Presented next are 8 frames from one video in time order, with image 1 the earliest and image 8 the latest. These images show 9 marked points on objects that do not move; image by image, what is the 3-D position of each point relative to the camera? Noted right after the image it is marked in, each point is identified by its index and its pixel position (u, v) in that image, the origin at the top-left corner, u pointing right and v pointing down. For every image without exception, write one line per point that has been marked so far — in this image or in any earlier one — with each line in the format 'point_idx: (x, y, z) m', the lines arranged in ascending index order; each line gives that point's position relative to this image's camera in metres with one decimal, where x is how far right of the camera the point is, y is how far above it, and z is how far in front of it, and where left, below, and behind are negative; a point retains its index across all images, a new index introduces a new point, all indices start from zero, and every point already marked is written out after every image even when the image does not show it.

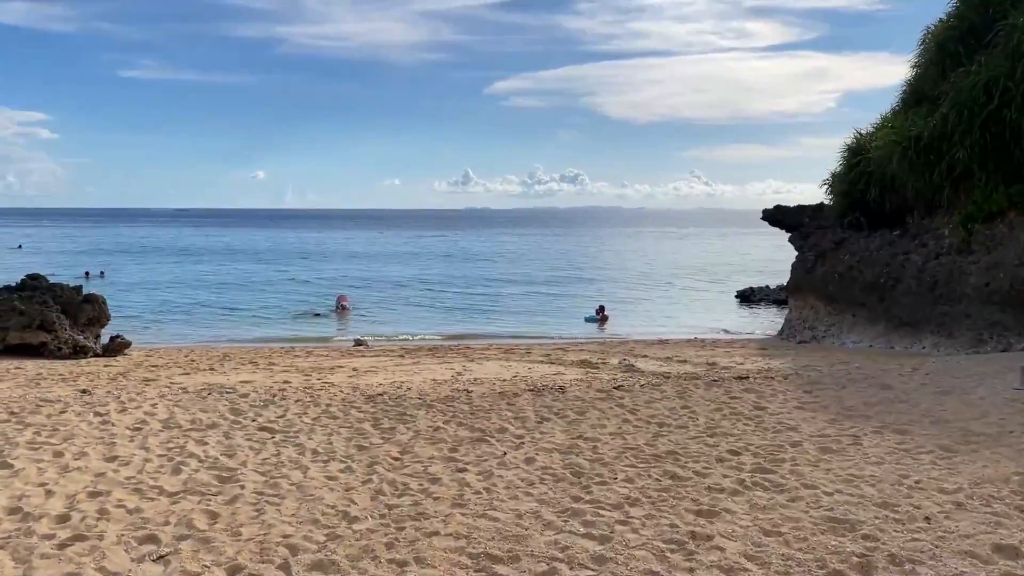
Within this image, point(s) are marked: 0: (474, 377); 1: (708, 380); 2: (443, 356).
0: (-0.5, -1.2, +11.6) m
1: (+2.5, -1.2, +10.9) m
2: (-1.3, -1.3, +15.9) m
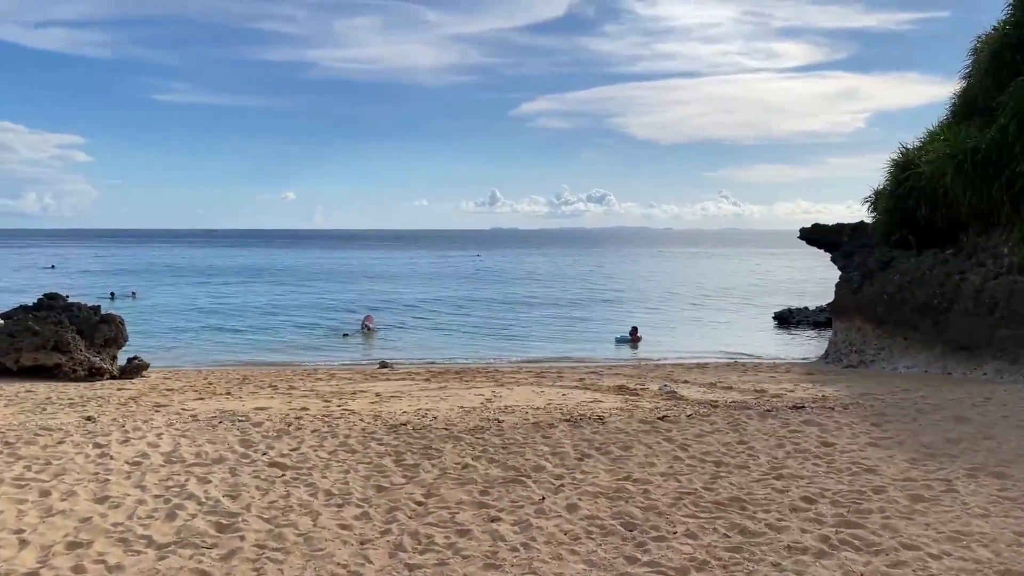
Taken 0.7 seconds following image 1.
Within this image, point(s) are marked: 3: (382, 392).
0: (-0.1, -1.5, +10.8) m
1: (+2.9, -1.4, +10.0) m
2: (-0.7, -1.7, +15.1) m
3: (-2.0, -1.6, +12.9) m
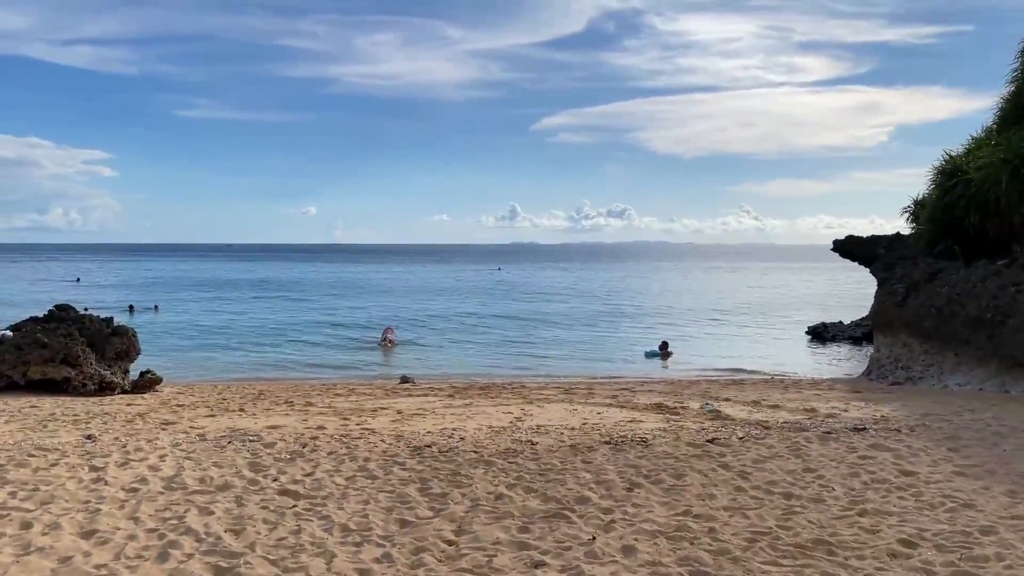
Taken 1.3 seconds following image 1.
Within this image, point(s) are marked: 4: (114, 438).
0: (+0.3, -1.6, +10.0) m
1: (+3.3, -1.5, +9.1) m
2: (-0.2, -1.8, +14.3) m
3: (-1.5, -1.7, +12.1) m
4: (-4.3, -1.6, +9.2) m
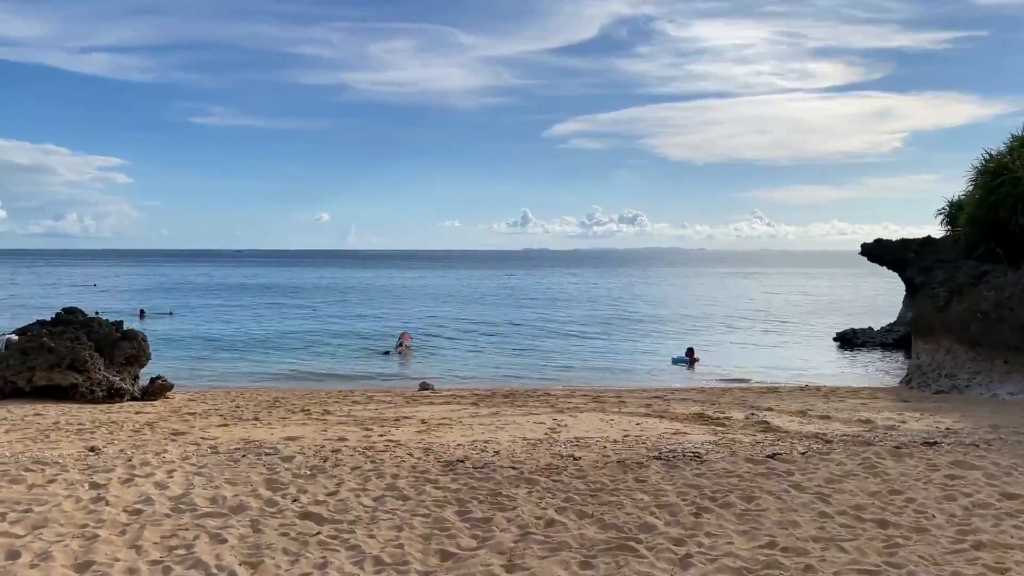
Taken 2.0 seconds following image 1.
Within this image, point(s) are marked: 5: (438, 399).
0: (+0.7, -1.6, +9.2) m
1: (+3.7, -1.5, +8.3) m
2: (+0.2, -1.9, +13.6) m
3: (-1.1, -1.7, +11.4) m
4: (-3.9, -1.6, +8.5) m
5: (-1.3, -2.0, +15.0) m
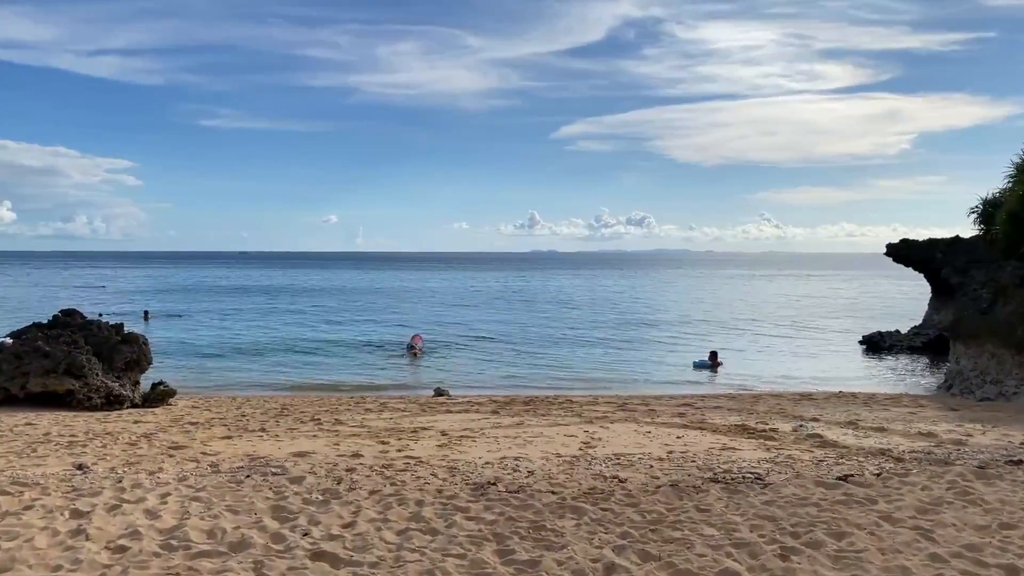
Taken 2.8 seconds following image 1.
0: (+1.0, -1.6, +8.4) m
1: (+4.0, -1.6, +7.4) m
2: (+0.6, -1.9, +12.7) m
3: (-0.8, -1.8, +10.5) m
4: (-3.6, -1.6, +7.6) m
5: (-0.9, -2.0, +14.1) m
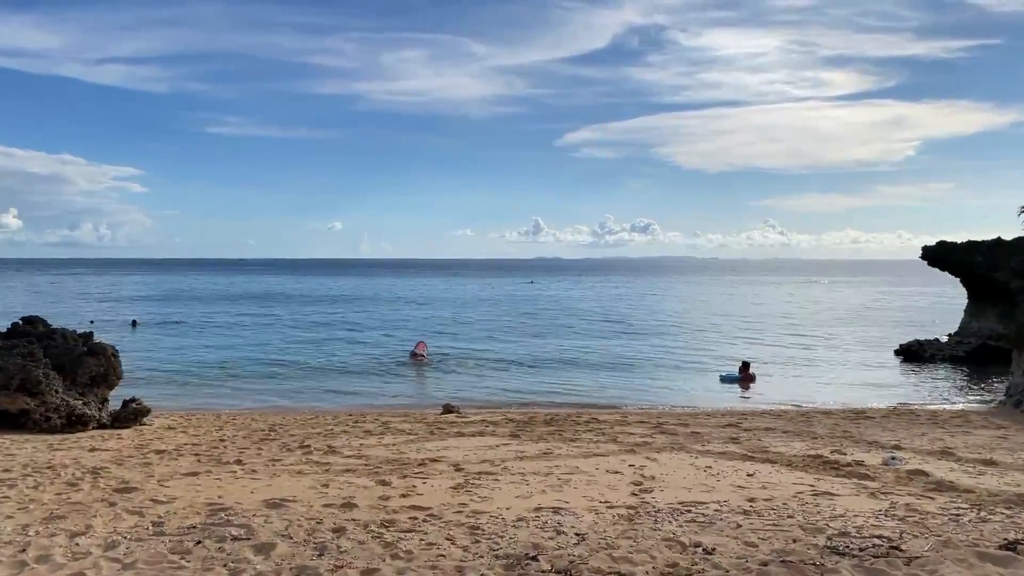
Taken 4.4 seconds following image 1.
0: (+1.3, -1.6, +6.5) m
1: (+4.2, -1.5, +5.5) m
2: (+0.9, -1.9, +10.9) m
3: (-0.5, -1.8, +8.7) m
4: (-3.4, -1.6, +5.8) m
5: (-0.6, -2.0, +12.3) m
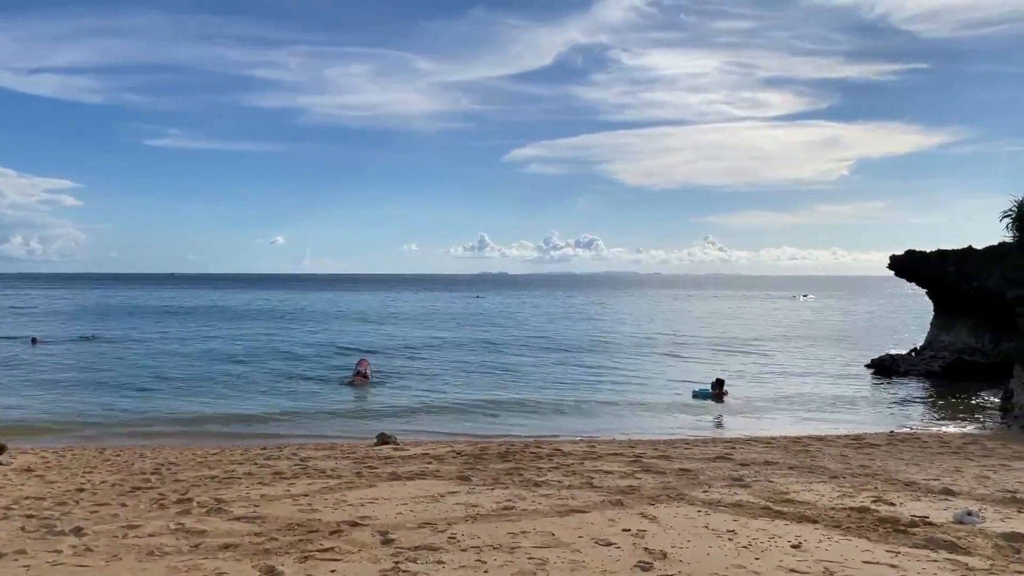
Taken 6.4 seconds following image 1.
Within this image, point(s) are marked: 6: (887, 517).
0: (+1.0, -1.6, +4.3) m
1: (+4.1, -1.5, +3.5) m
2: (+0.3, -2.0, +8.6) m
3: (-0.9, -1.8, +6.3) m
4: (-3.5, -1.6, +3.3) m
5: (-1.2, -2.1, +9.9) m
6: (+2.9, -1.7, +6.5) m
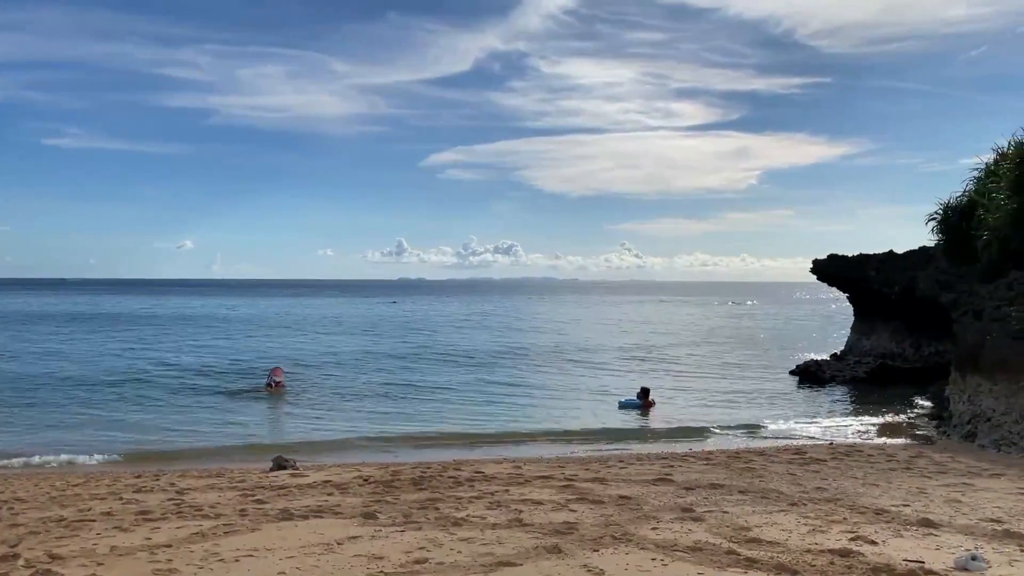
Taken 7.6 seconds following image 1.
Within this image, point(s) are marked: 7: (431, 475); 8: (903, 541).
0: (+0.7, -1.6, +3.0) m
1: (+3.8, -1.5, +2.5) m
2: (-0.4, -2.0, +7.3) m
3: (-1.4, -1.8, +4.9) m
4: (-3.7, -1.5, +1.6) m
5: (-2.1, -2.1, +8.4) m
6: (+2.3, -1.7, +5.4) m
7: (-0.9, -2.2, +9.7) m
8: (+2.8, -1.8, +6.1) m
